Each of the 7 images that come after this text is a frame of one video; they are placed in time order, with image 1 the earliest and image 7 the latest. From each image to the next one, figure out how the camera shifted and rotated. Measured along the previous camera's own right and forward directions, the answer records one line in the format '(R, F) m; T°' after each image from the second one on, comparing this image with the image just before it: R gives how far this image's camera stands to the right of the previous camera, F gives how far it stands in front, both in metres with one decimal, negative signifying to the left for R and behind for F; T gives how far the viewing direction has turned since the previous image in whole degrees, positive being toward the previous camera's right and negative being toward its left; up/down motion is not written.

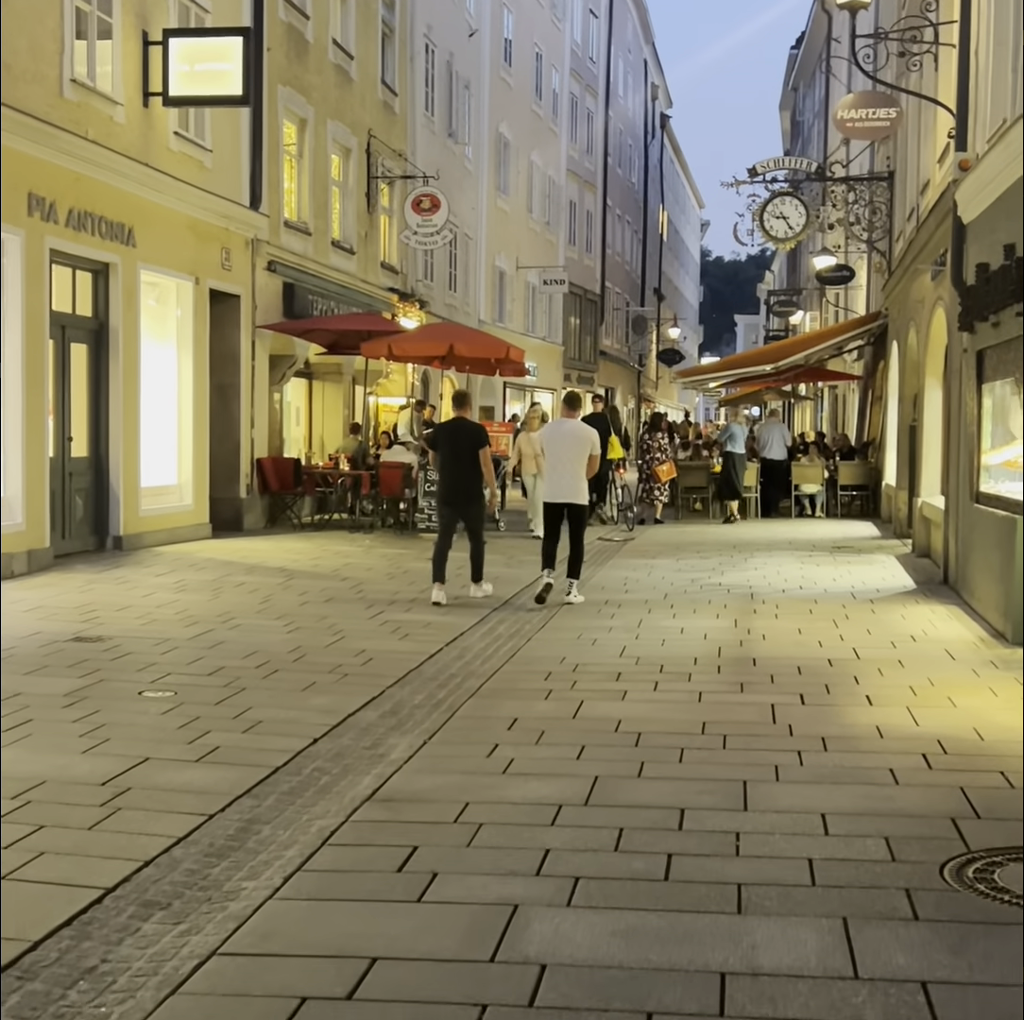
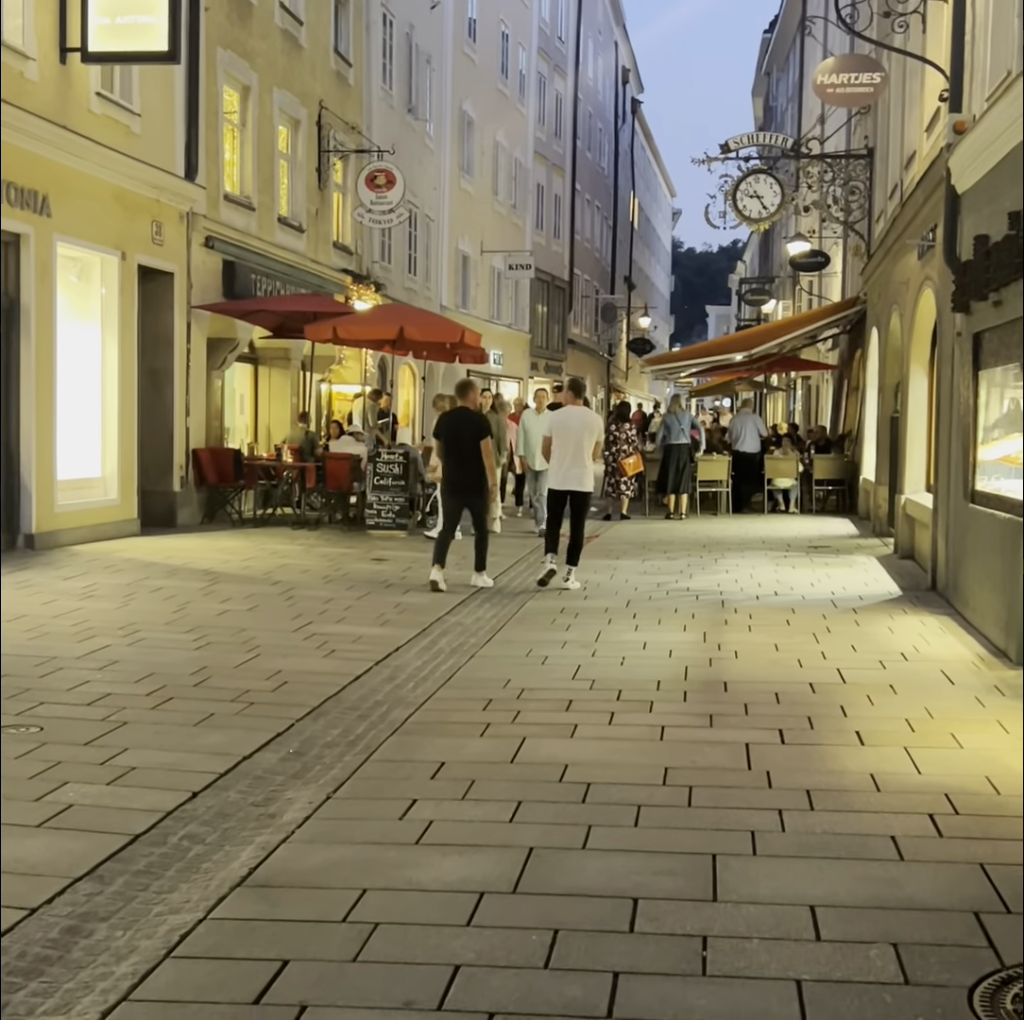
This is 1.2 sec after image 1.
(+0.2, +1.1) m; +1°
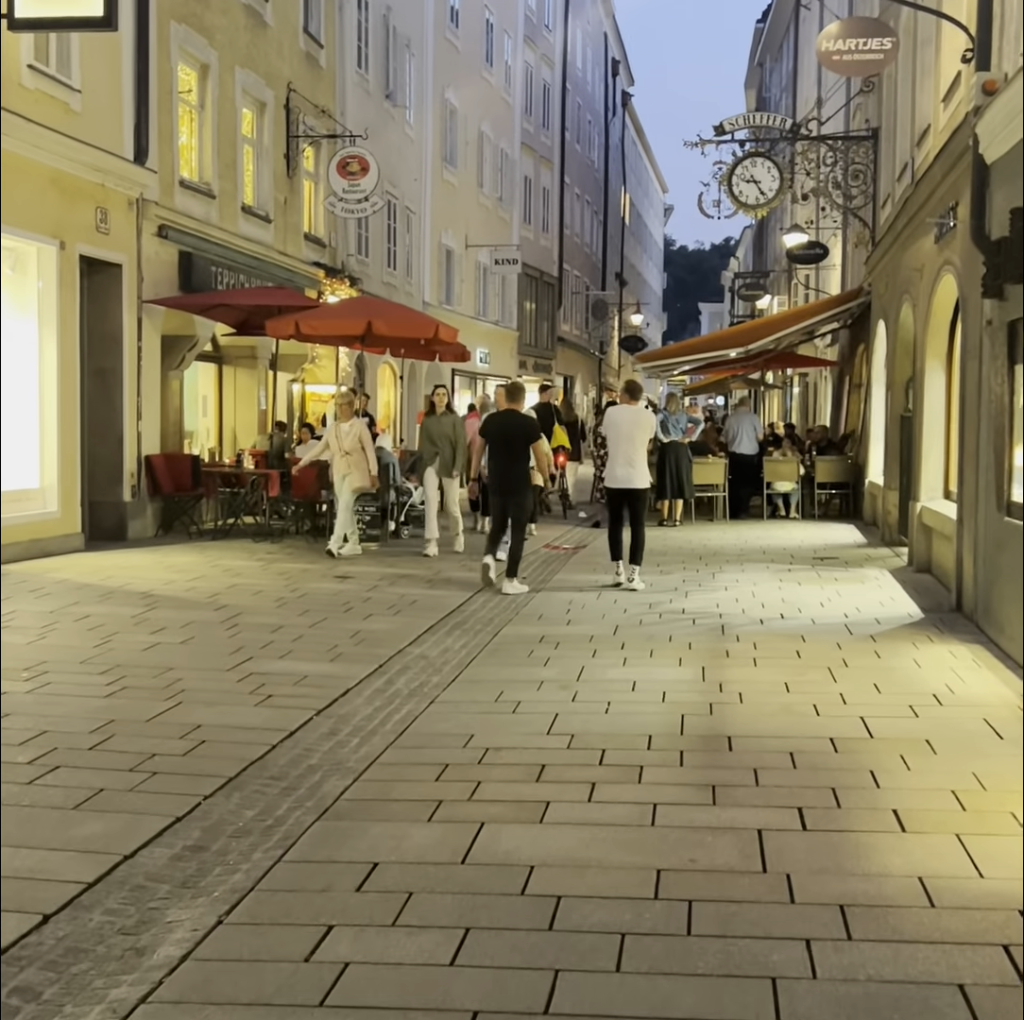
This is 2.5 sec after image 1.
(+0.2, +1.2) m; 0°
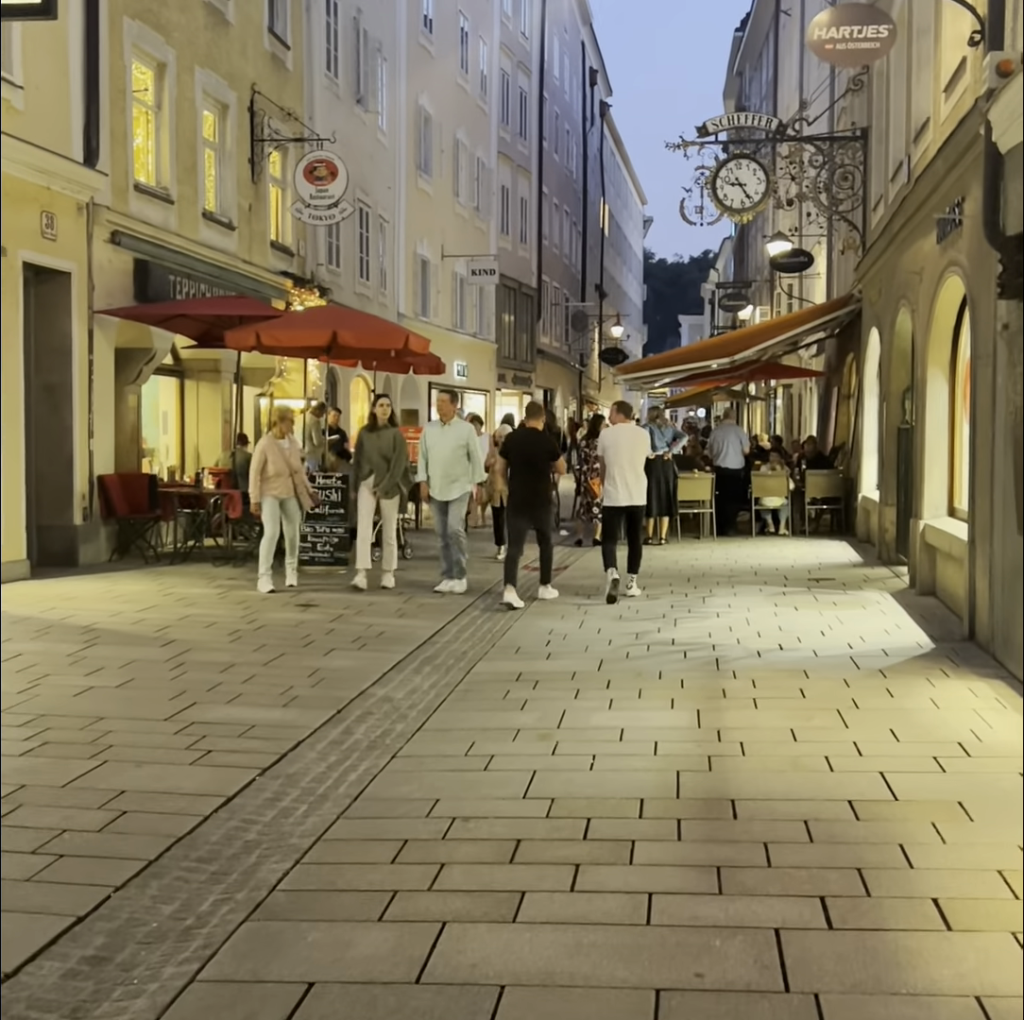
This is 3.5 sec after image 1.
(+0.1, +0.8) m; +1°
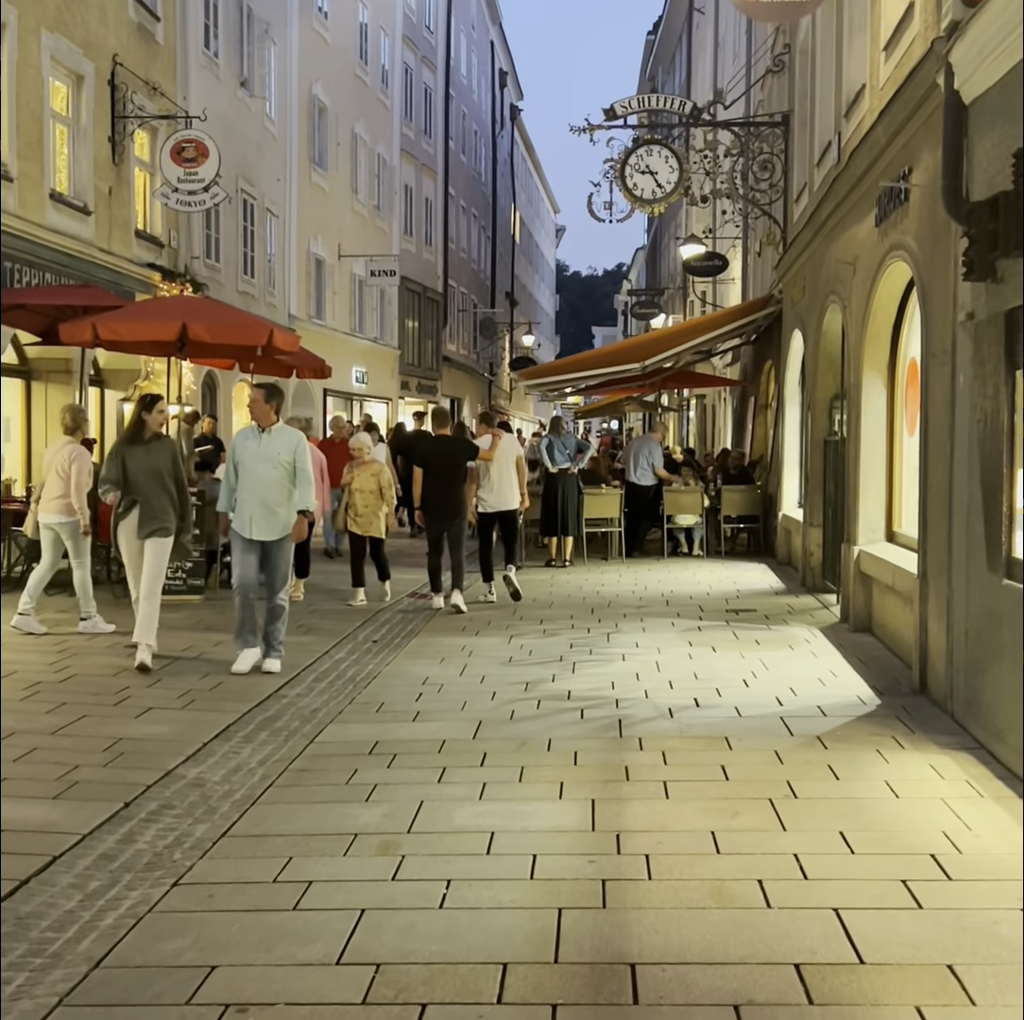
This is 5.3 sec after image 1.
(+0.3, +1.6) m; +4°
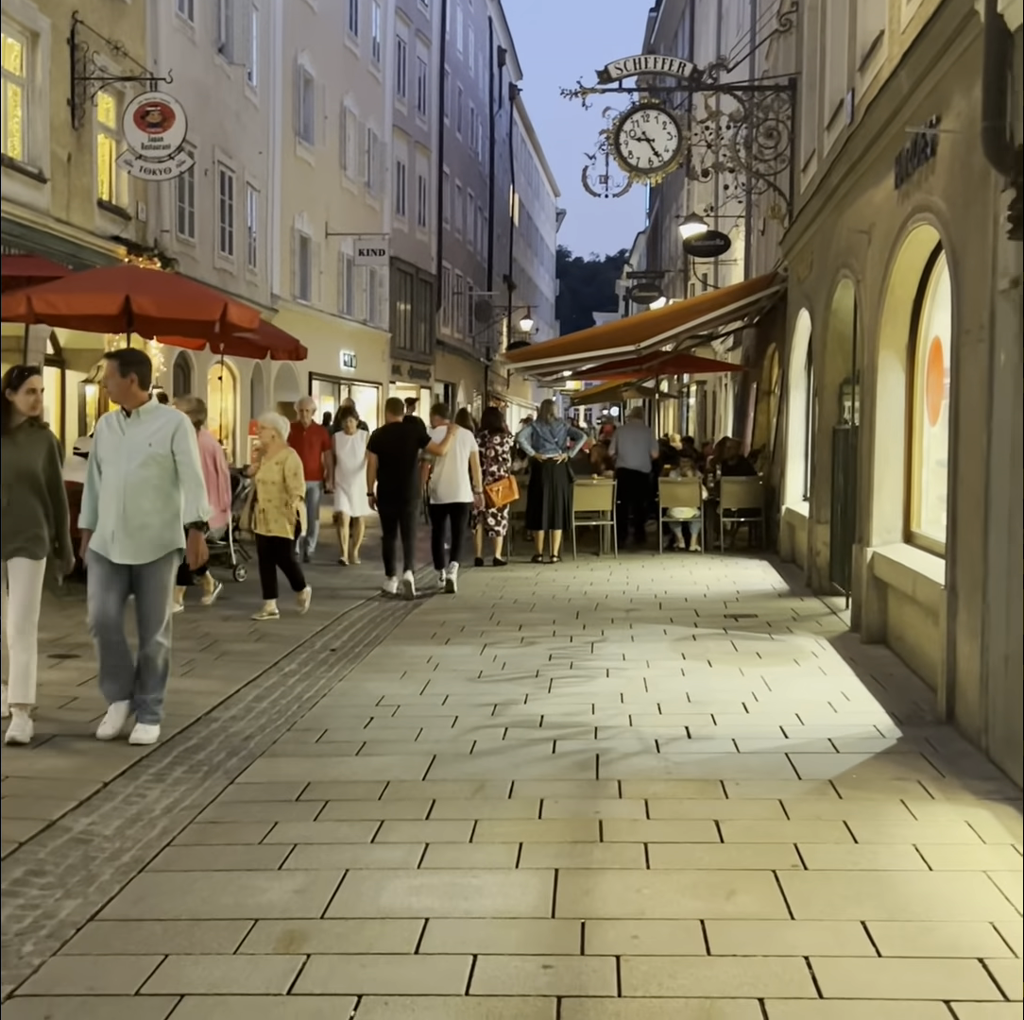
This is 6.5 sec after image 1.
(+0.2, +1.0) m; 0°
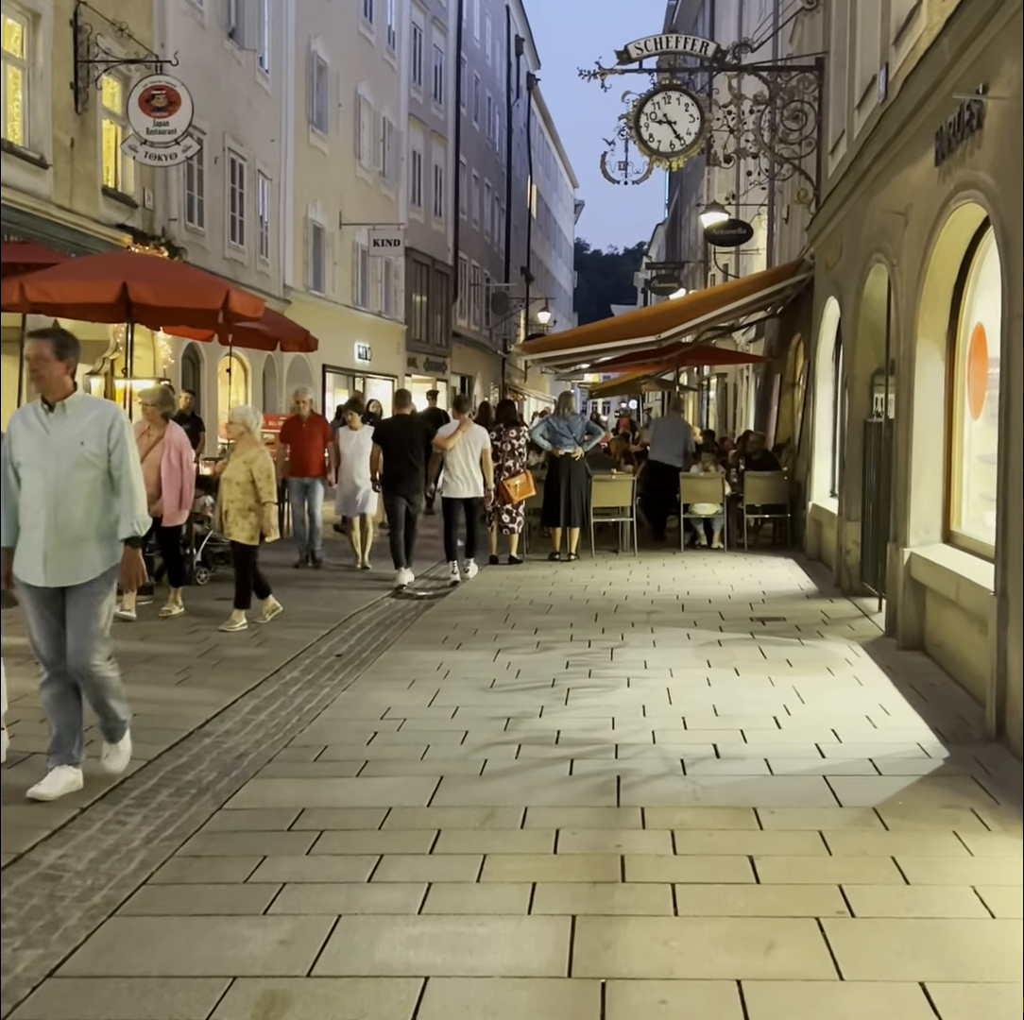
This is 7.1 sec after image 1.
(0.0, +0.5) m; -1°
